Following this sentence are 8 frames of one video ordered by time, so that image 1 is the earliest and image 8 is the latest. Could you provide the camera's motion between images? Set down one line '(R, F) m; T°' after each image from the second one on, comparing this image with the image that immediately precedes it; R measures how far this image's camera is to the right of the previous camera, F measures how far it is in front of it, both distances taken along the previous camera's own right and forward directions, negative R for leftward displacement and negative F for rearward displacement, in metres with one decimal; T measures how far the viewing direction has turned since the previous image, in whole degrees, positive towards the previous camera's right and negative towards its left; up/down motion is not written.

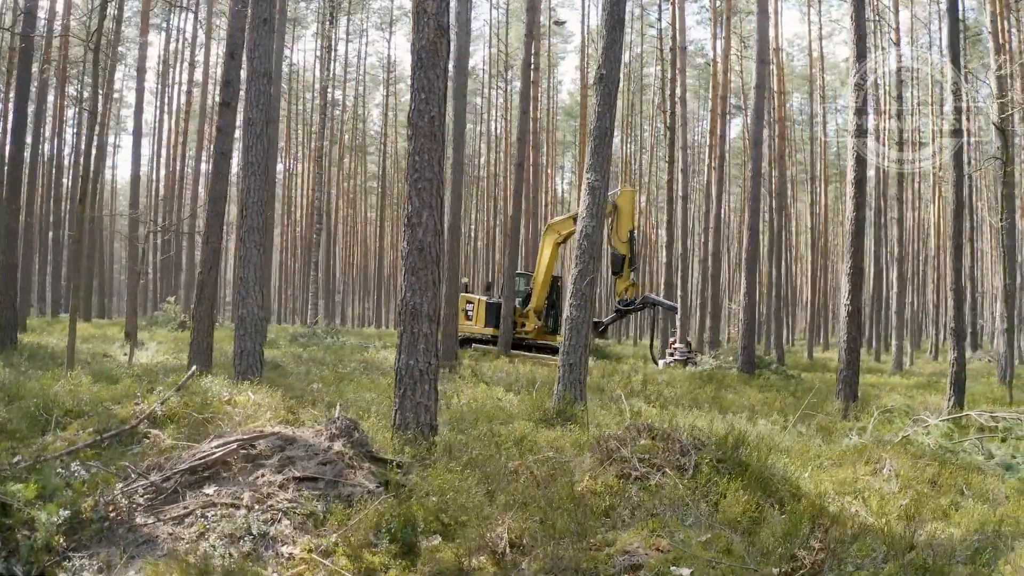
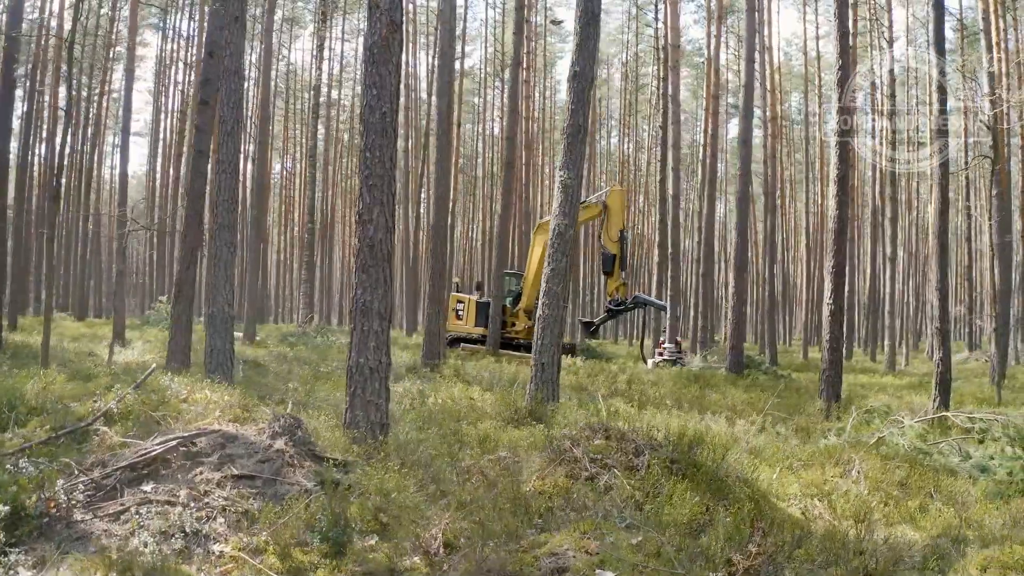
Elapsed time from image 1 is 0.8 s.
(+0.5, +0.1) m; -1°
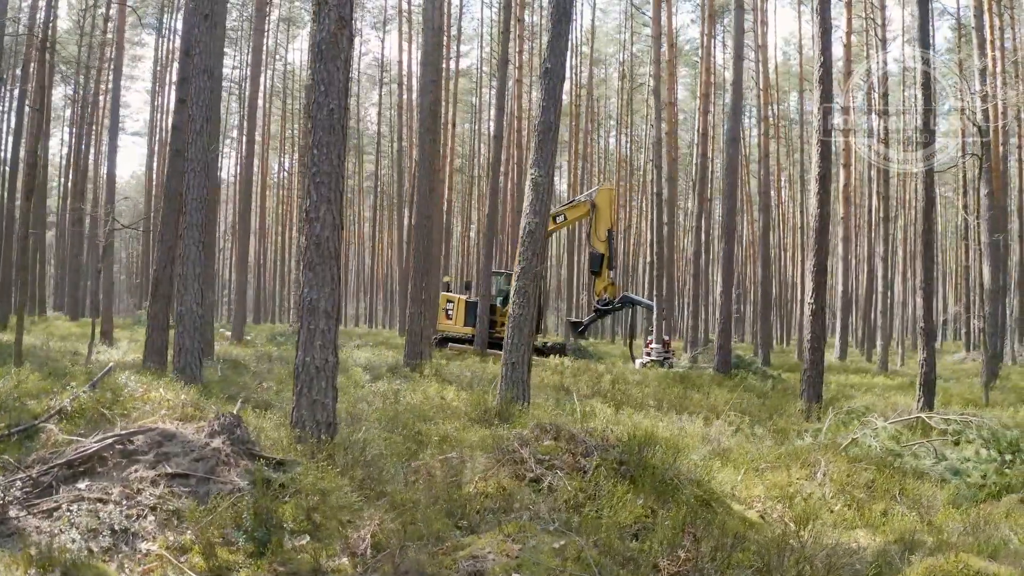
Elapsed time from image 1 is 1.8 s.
(+0.5, +0.1) m; -1°
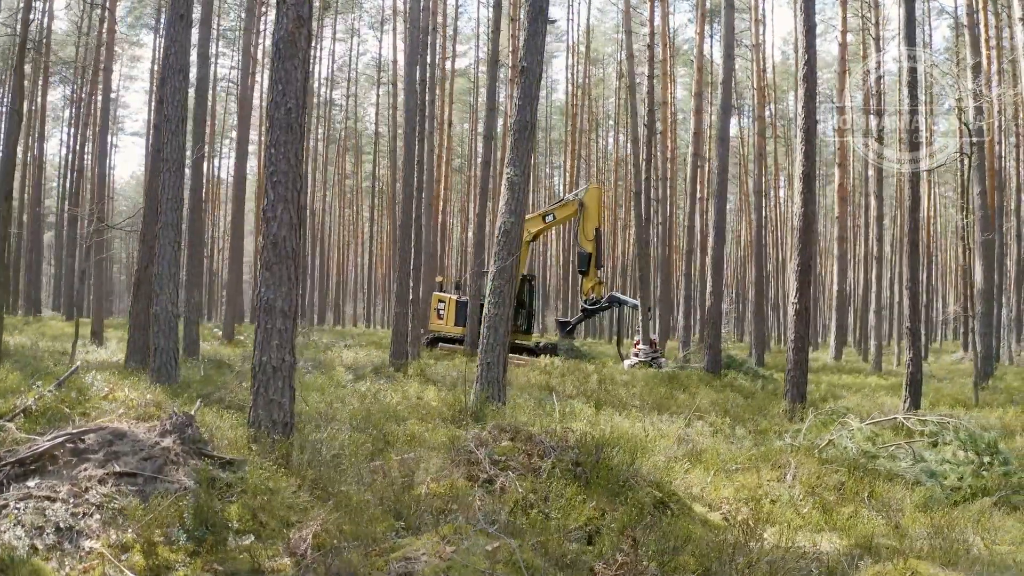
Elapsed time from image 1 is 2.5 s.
(+0.4, 0.0) m; -1°
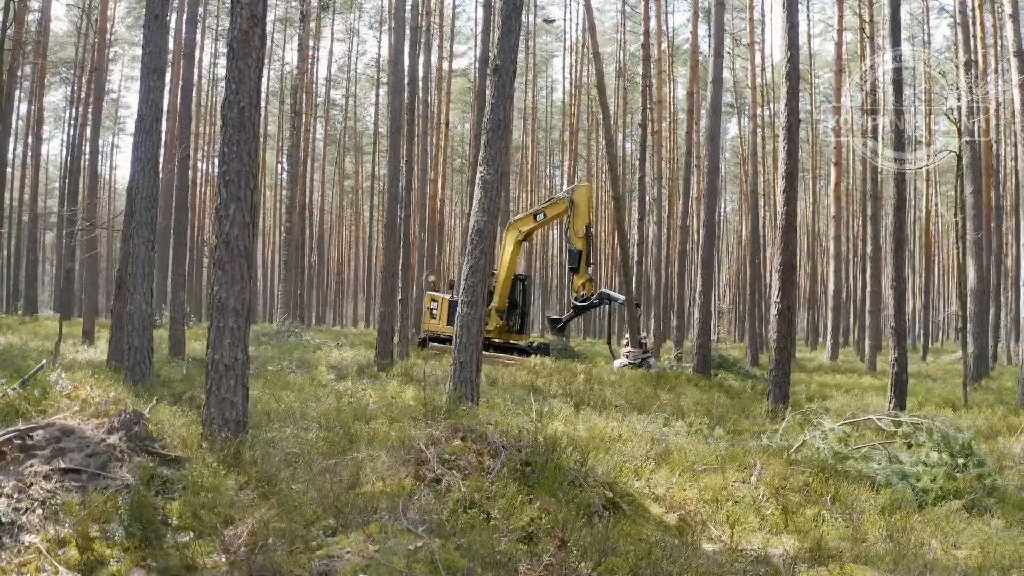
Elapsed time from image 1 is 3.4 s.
(+0.5, 0.0) m; -1°
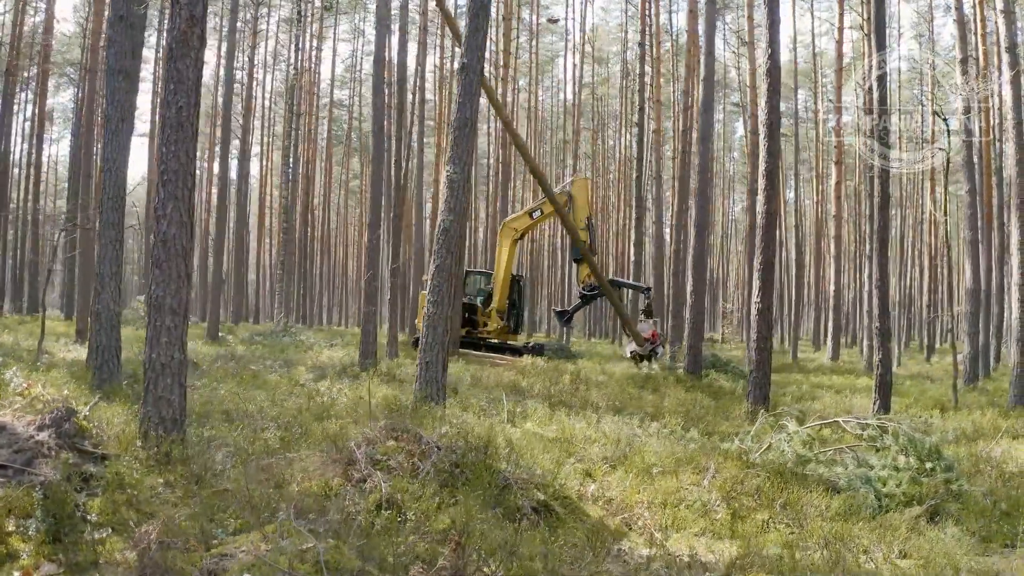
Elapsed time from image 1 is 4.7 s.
(+0.7, +0.1) m; -2°
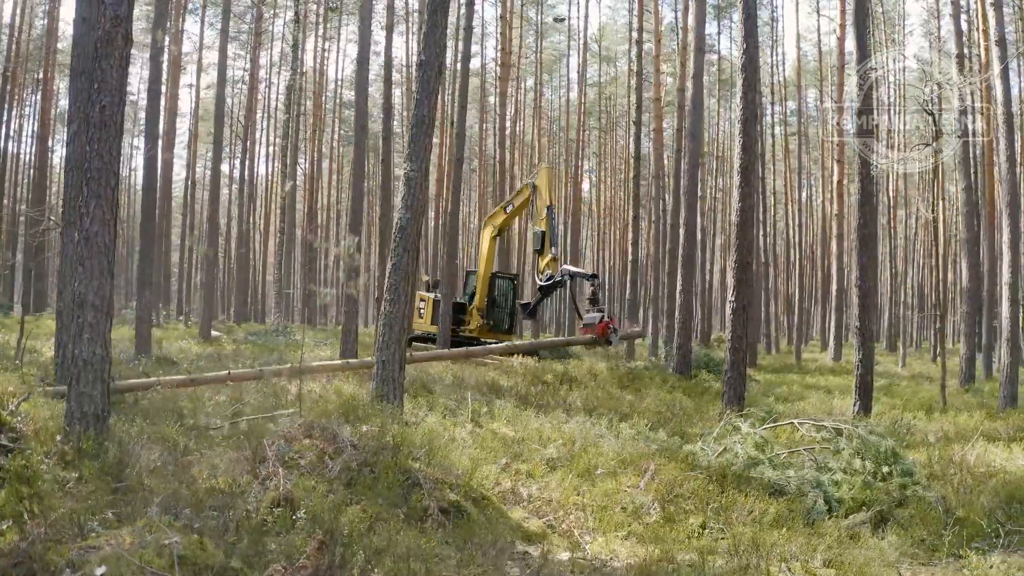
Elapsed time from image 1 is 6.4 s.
(+0.9, +0.1) m; -2°
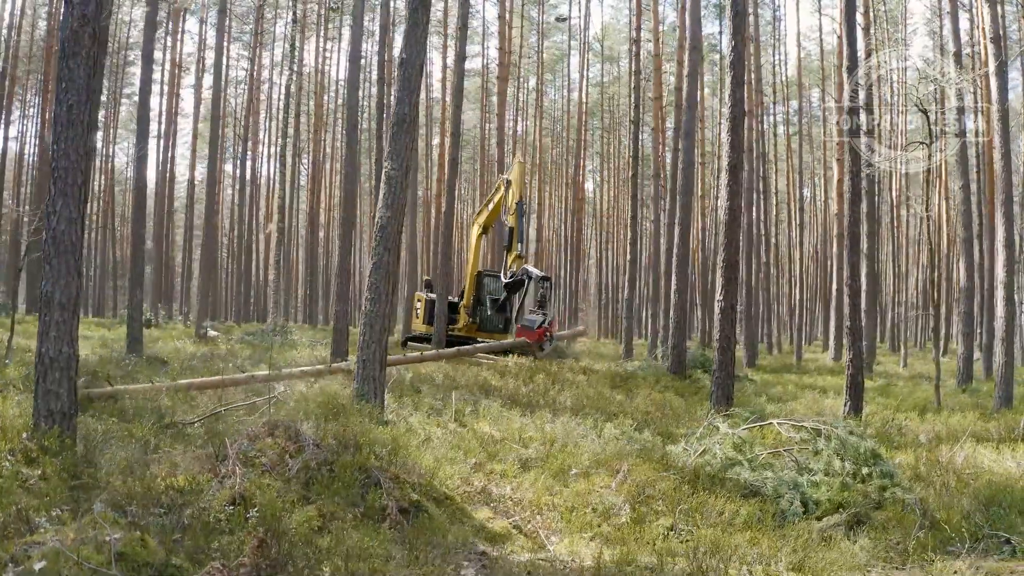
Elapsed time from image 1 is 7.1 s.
(+0.4, +0.1) m; -1°
